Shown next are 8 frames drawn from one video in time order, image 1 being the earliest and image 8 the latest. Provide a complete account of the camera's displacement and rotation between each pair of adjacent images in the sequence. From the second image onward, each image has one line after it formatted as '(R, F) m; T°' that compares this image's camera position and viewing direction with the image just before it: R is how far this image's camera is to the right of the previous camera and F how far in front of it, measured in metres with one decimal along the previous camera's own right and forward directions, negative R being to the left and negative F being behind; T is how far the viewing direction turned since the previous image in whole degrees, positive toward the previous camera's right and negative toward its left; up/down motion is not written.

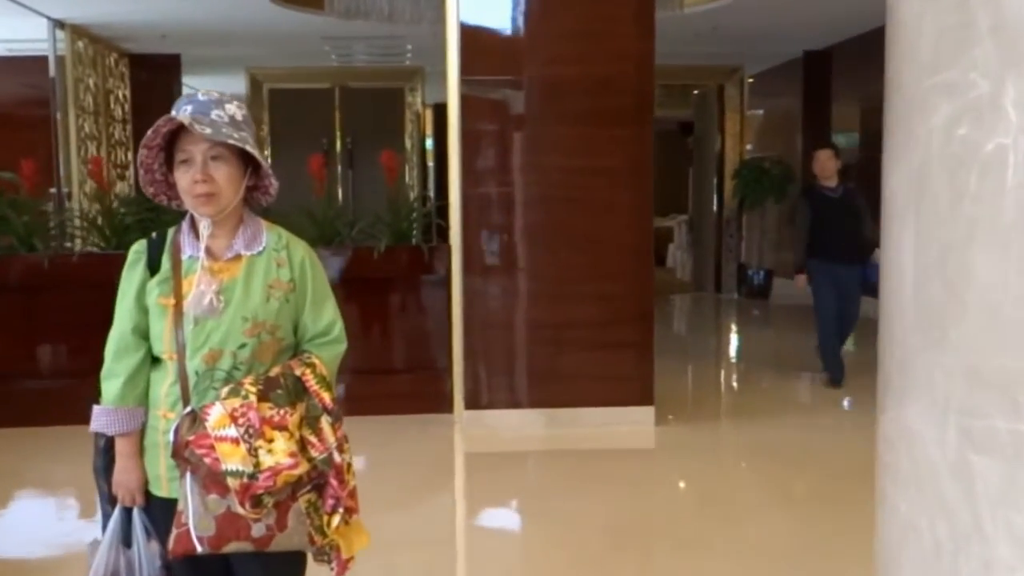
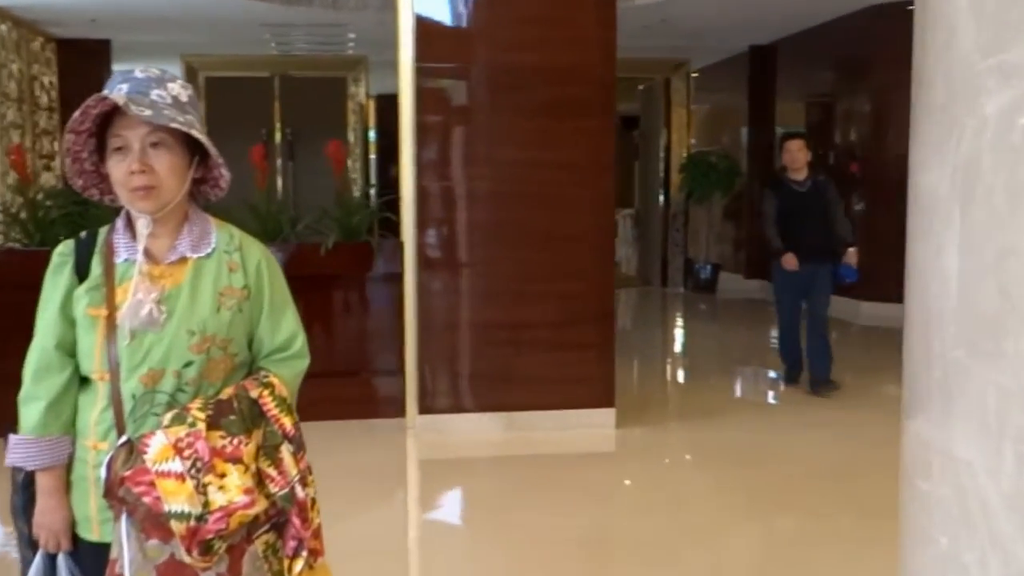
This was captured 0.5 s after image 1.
(-0.1, +0.2) m; +4°
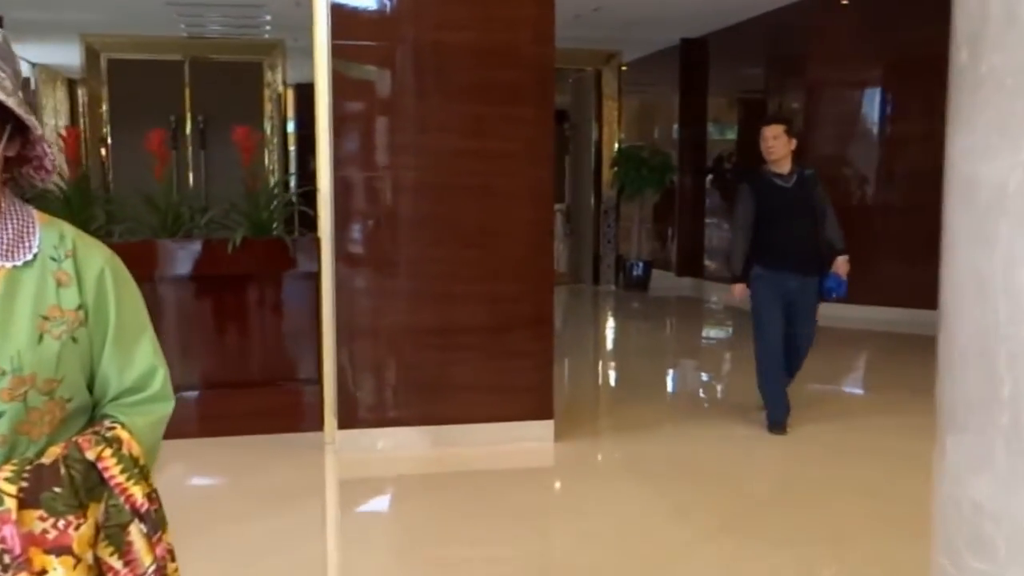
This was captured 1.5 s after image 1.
(0.0, +0.4) m; +5°
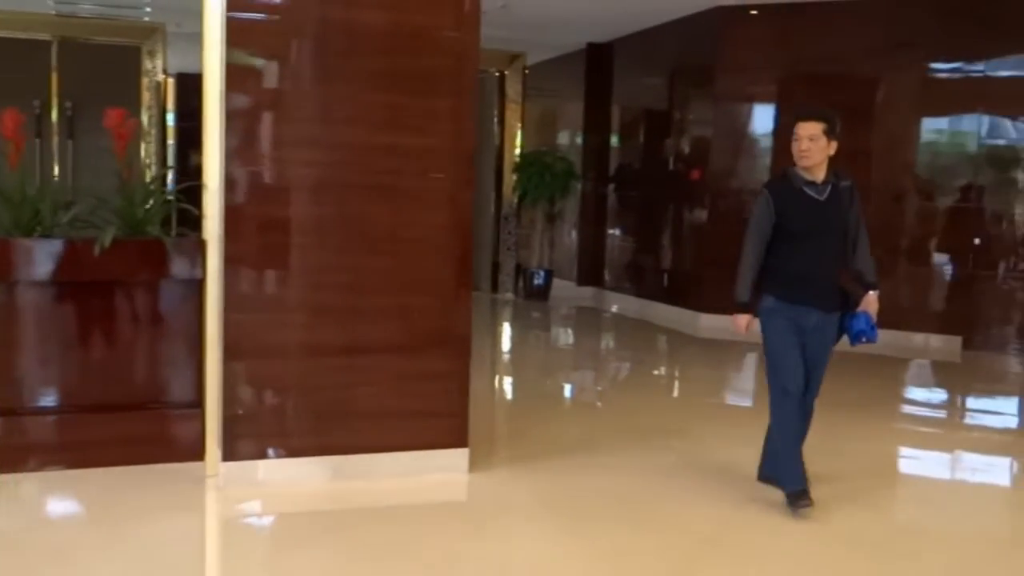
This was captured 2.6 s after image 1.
(-0.1, +0.4) m; +7°
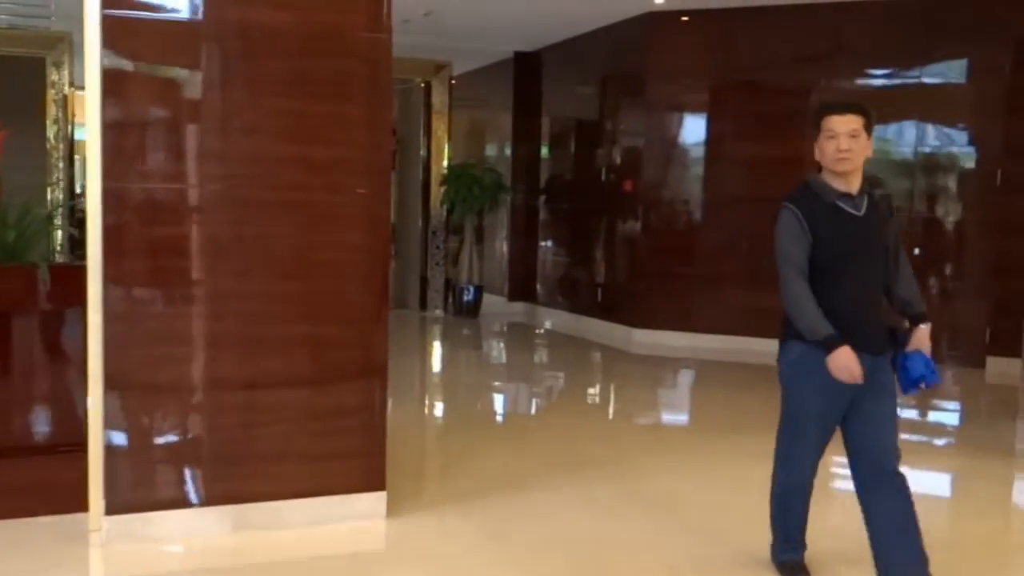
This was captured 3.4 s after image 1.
(+0.1, +0.3) m; +4°
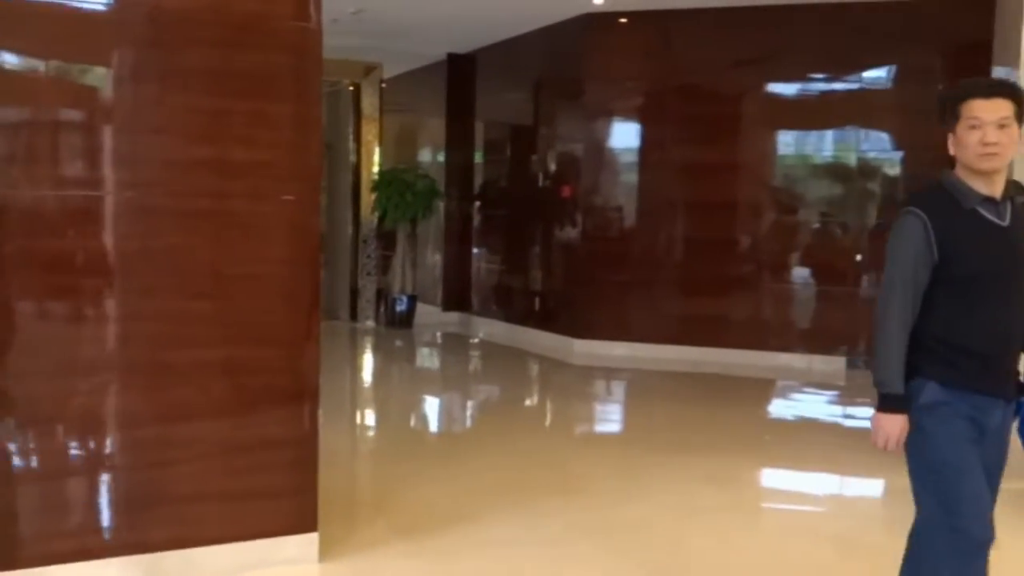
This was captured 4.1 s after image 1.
(-0.1, +0.3) m; +4°
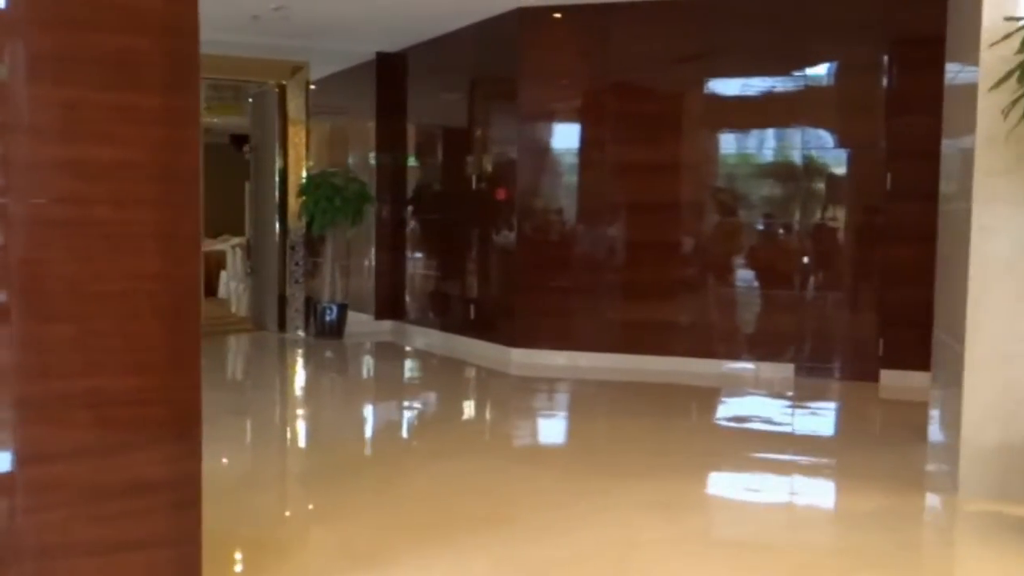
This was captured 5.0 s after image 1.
(+0.1, +0.4) m; +3°
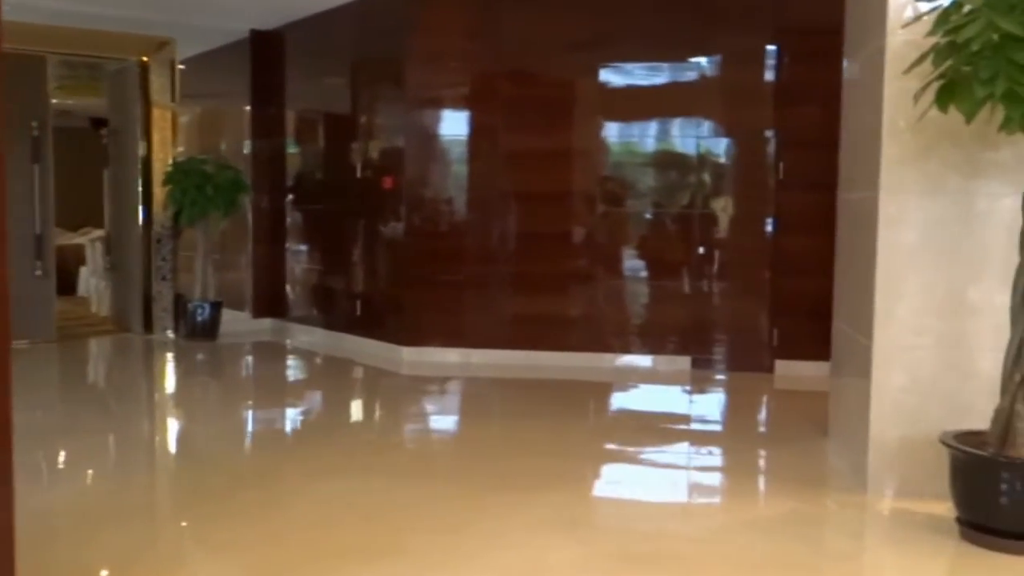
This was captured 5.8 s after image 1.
(0.0, +0.4) m; +7°
